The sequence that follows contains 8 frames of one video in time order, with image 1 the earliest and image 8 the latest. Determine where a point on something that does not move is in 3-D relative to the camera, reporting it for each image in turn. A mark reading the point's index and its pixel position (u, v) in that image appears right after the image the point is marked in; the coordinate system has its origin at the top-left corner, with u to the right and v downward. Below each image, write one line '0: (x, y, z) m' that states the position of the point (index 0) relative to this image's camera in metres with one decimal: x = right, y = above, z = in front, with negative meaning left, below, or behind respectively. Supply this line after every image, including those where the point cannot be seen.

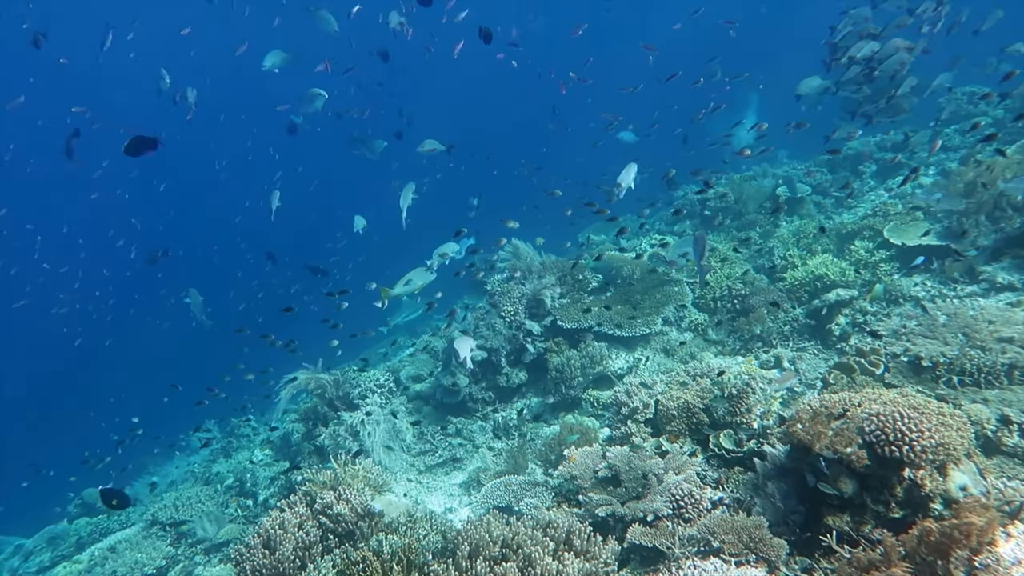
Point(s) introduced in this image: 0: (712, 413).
0: (+2.6, -1.6, +6.2) m
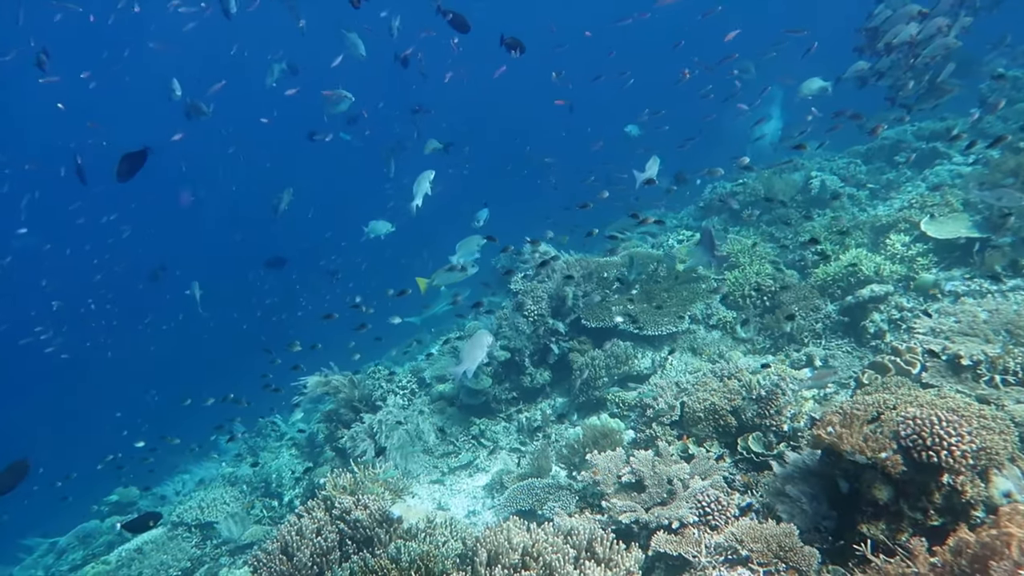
0: (+2.8, -1.6, +6.1) m
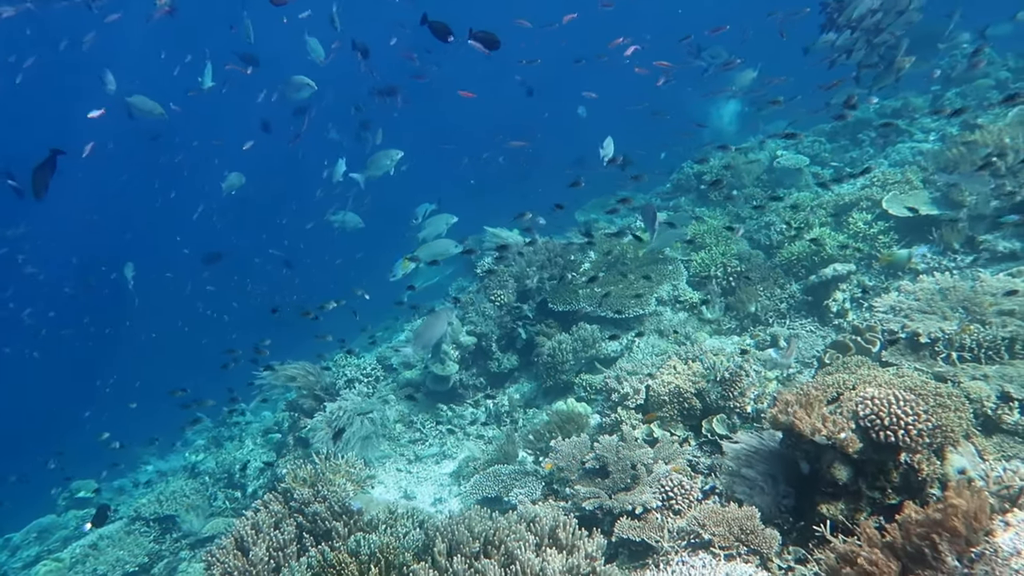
0: (+2.4, -1.3, +6.0) m
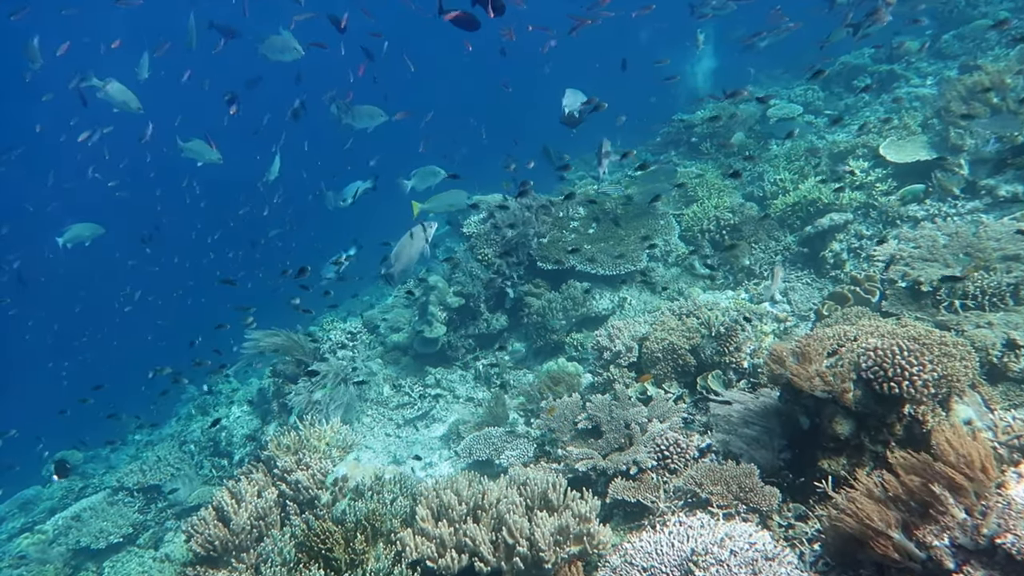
0: (+2.2, -0.8, +5.8) m
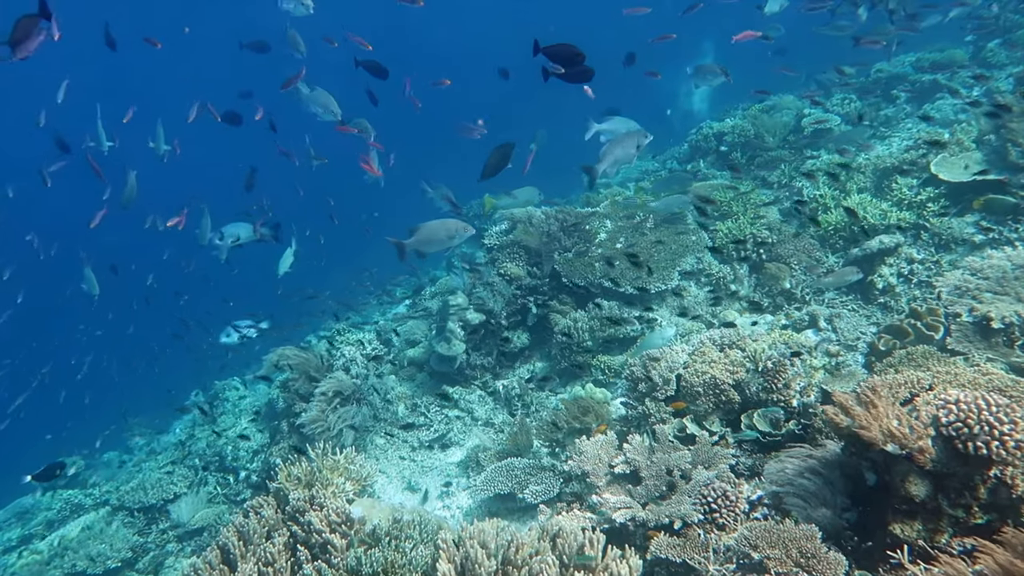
0: (+2.6, -1.1, +5.4) m
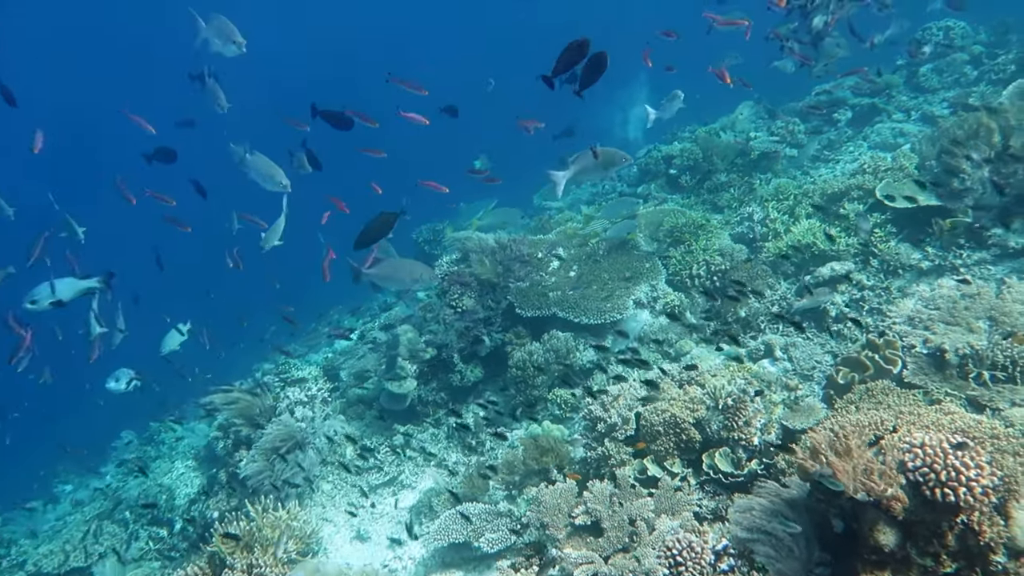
0: (+2.1, -1.5, +5.2) m
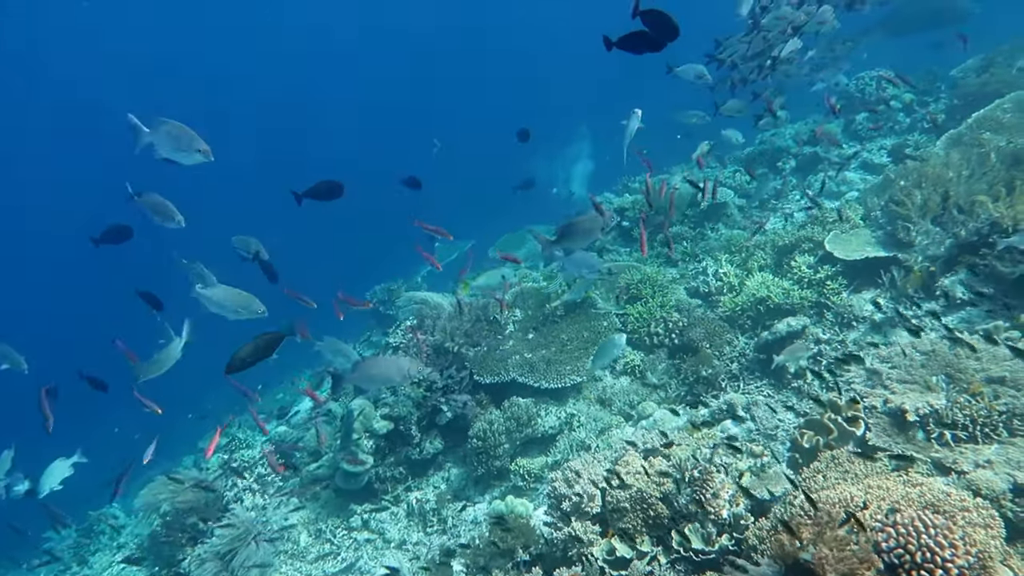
0: (+1.6, -2.2, +4.9) m
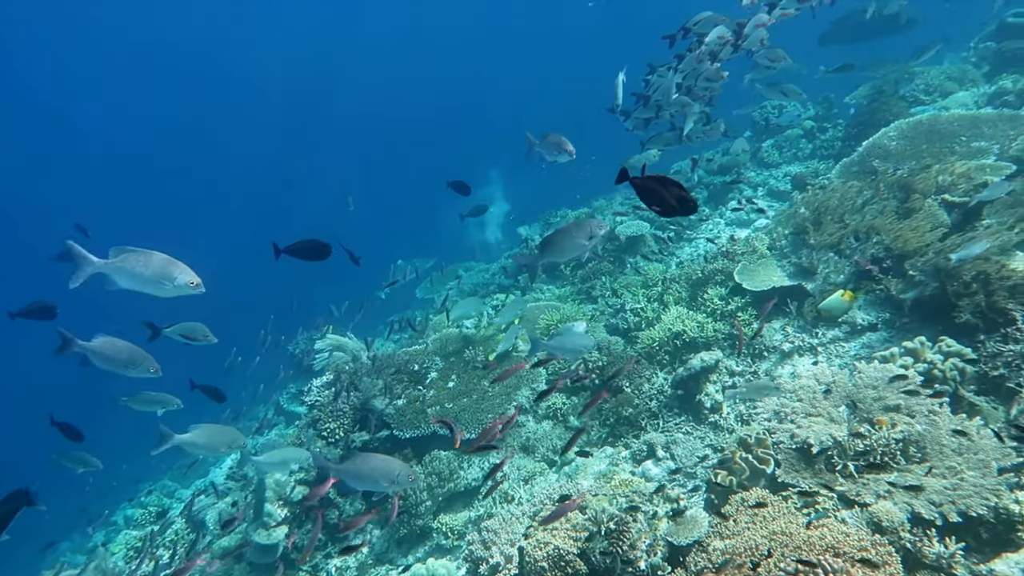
0: (+0.7, -2.6, +4.7) m
